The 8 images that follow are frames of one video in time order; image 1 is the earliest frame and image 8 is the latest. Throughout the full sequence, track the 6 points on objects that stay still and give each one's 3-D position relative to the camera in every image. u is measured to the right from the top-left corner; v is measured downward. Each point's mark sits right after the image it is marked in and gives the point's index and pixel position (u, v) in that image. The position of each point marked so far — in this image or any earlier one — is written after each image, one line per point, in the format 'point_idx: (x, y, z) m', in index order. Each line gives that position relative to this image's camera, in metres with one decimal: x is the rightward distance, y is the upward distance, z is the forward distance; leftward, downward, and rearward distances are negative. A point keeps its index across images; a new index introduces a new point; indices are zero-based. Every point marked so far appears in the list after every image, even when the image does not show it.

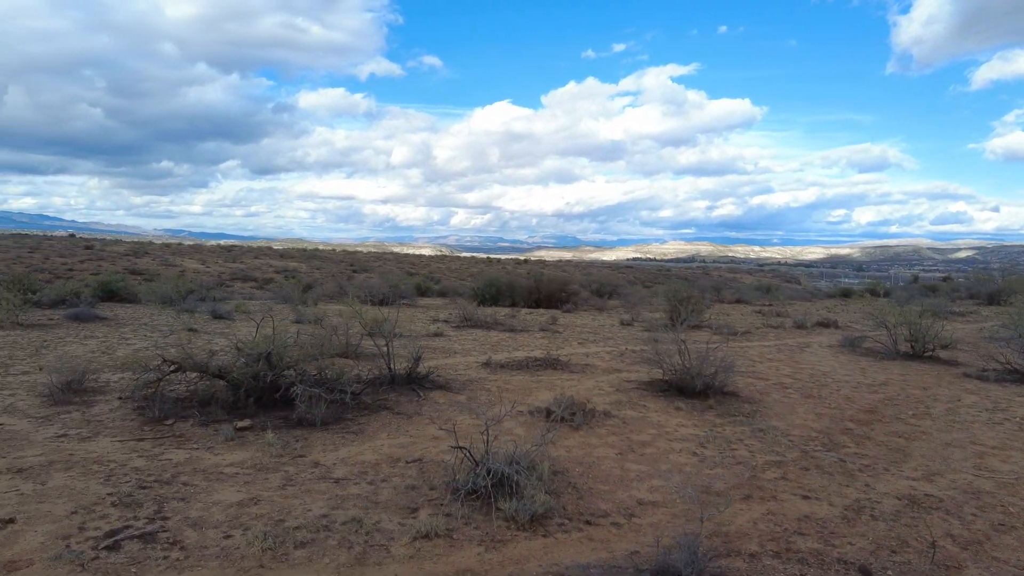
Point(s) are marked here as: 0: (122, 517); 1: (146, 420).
0: (-2.4, -1.4, +4.1) m
1: (-3.4, -1.2, +6.1) m
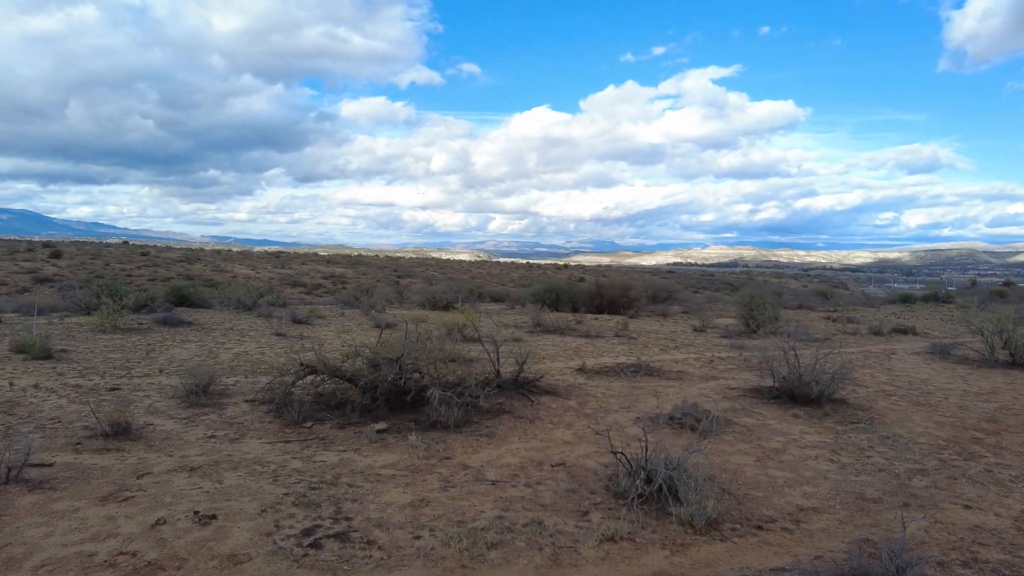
0: (-1.3, -1.5, +4.2) m
1: (-2.2, -1.3, +6.3) m
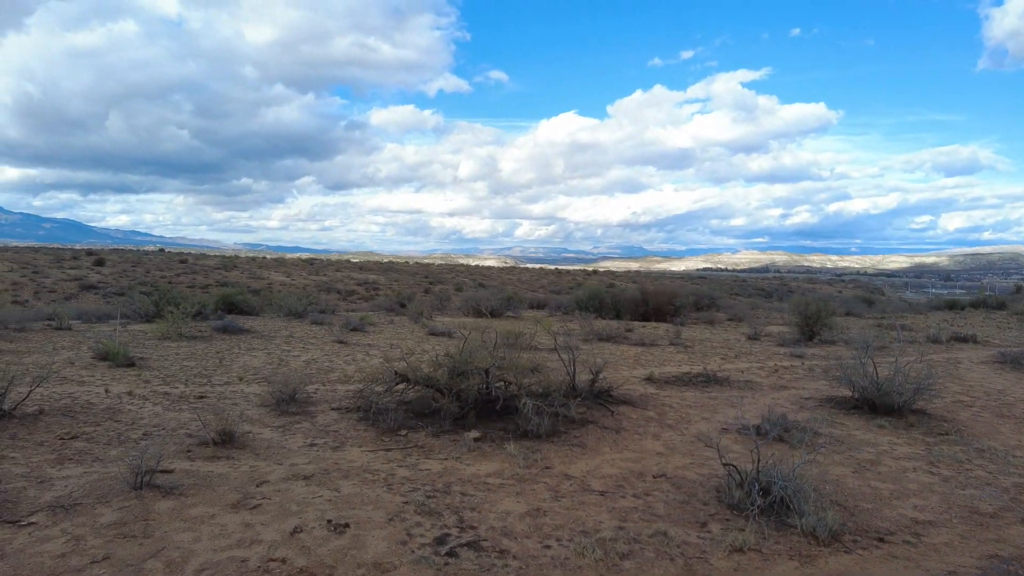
0: (-0.5, -1.6, +4.3) m
1: (-1.3, -1.4, +6.4) m
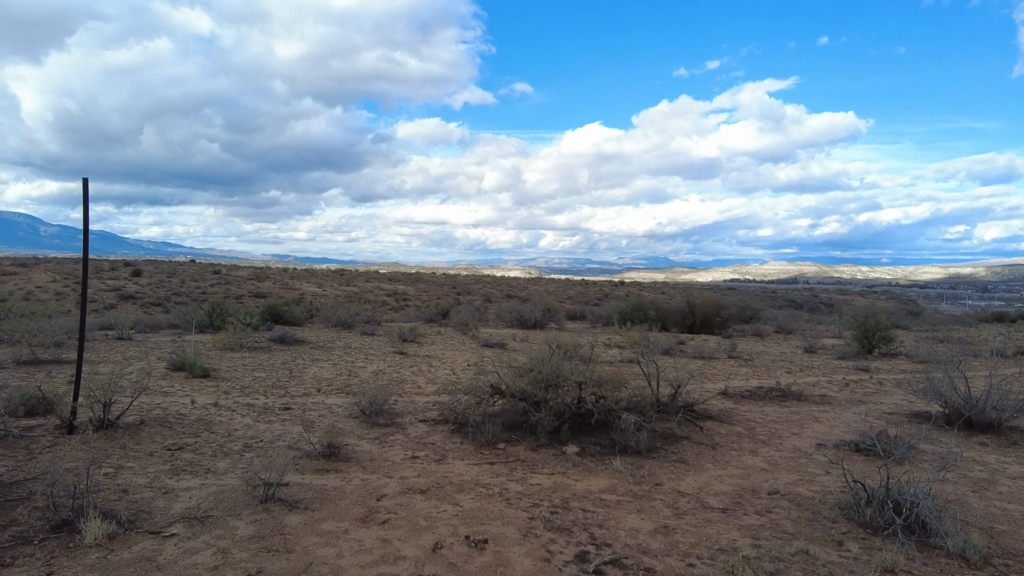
0: (+0.4, -1.7, +4.3) m
1: (-0.3, -1.5, +6.4) m
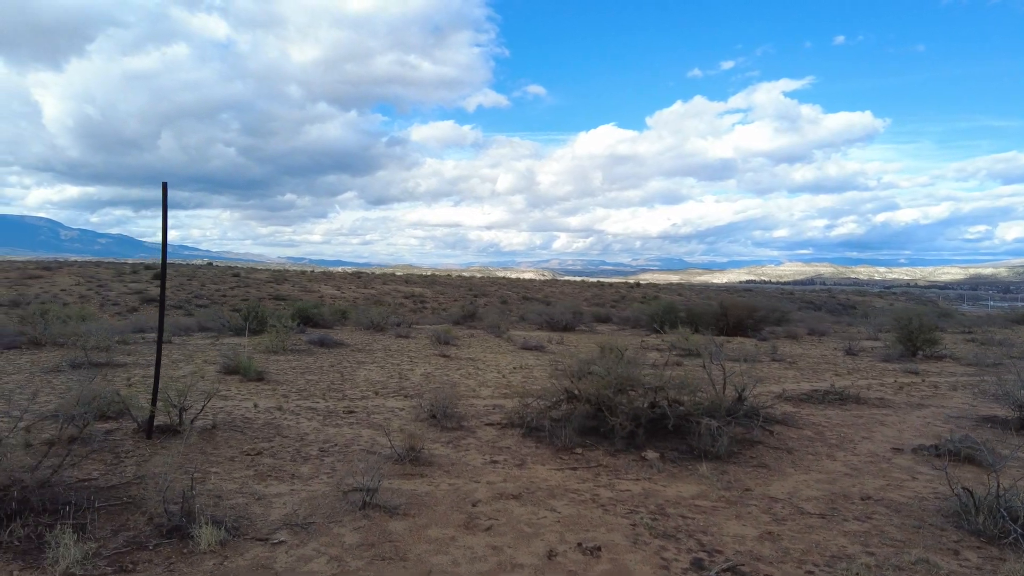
0: (+1.1, -1.7, +4.2) m
1: (+0.4, -1.6, +6.4) m
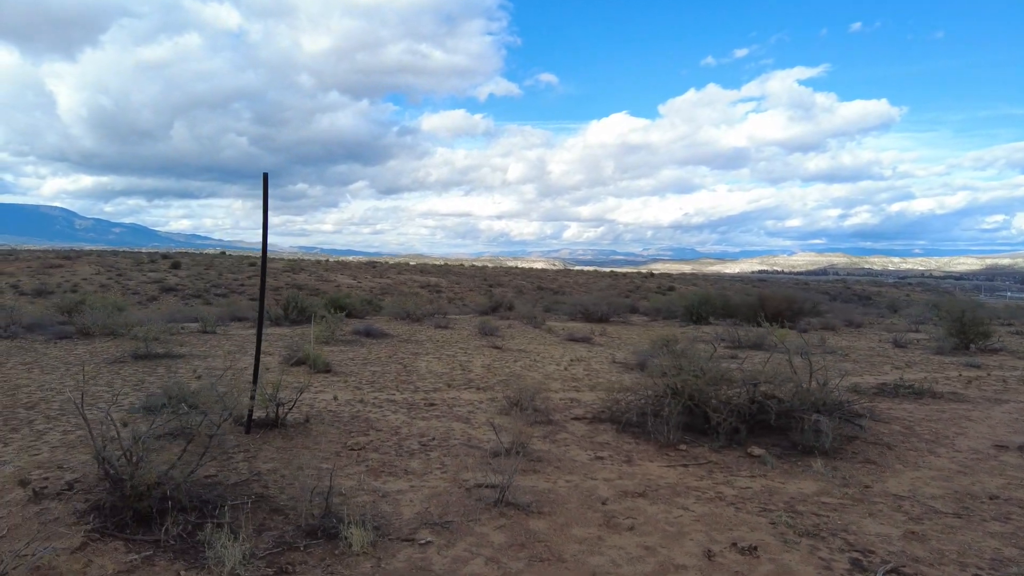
0: (+2.1, -1.7, +4.1) m
1: (+1.4, -1.5, +6.3) m
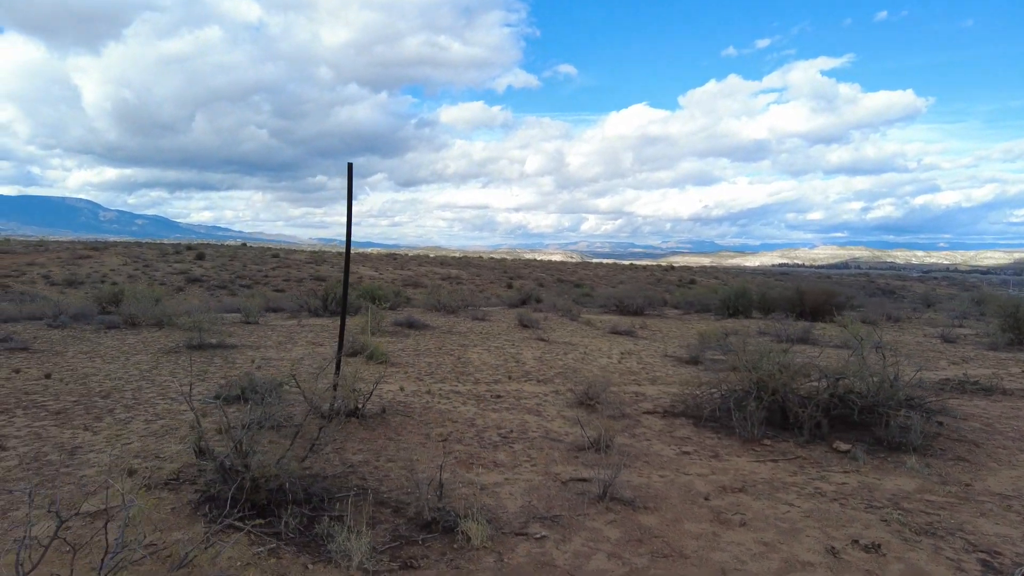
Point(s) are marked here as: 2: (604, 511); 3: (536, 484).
0: (+2.8, -1.6, +4.0) m
1: (+2.2, -1.4, +6.2) m
2: (+0.6, -1.5, +4.4) m
3: (+0.2, -1.5, +4.9) m
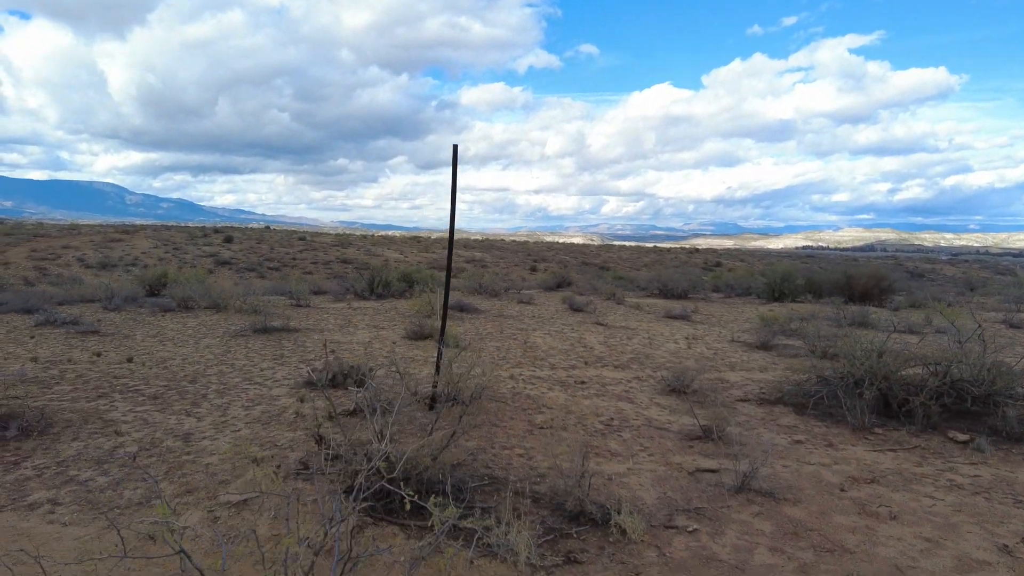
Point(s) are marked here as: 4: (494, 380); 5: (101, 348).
0: (+3.7, -1.5, +3.8) m
1: (+3.2, -1.3, +6.0) m
2: (+1.5, -1.4, +4.3) m
3: (+1.1, -1.4, +4.8) m
4: (-0.2, -1.1, +7.6) m
5: (-5.8, -0.8, +9.1) m
